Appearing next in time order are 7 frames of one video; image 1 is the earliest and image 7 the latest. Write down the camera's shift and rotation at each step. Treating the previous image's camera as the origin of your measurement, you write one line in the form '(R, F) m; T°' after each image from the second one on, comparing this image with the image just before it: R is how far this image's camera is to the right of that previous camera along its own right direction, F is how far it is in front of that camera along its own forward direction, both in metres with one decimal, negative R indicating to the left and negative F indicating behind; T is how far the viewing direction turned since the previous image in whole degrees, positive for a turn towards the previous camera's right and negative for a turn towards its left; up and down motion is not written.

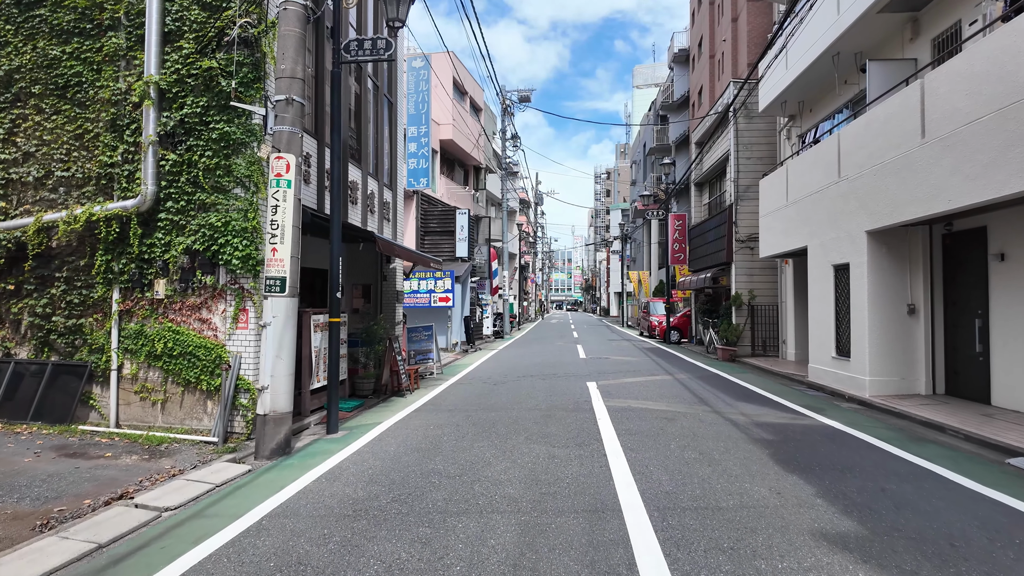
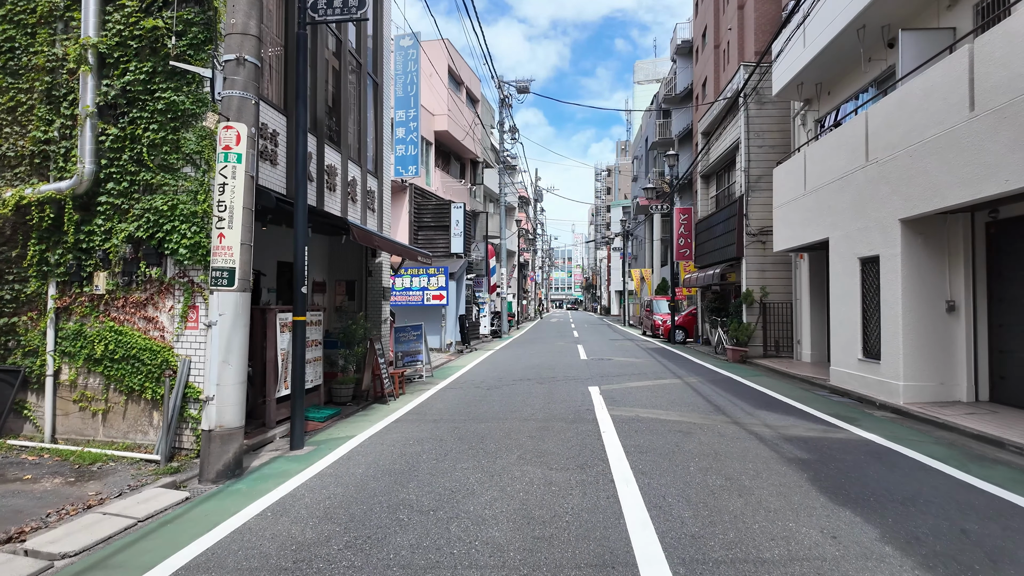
(+0.1, +0.9) m; 0°
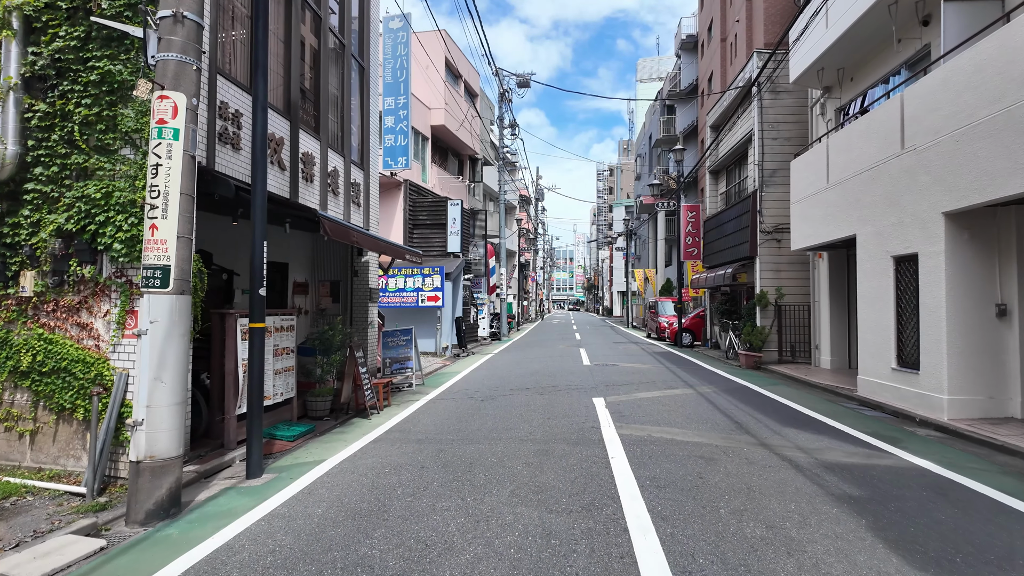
(+0.1, +0.9) m; 0°
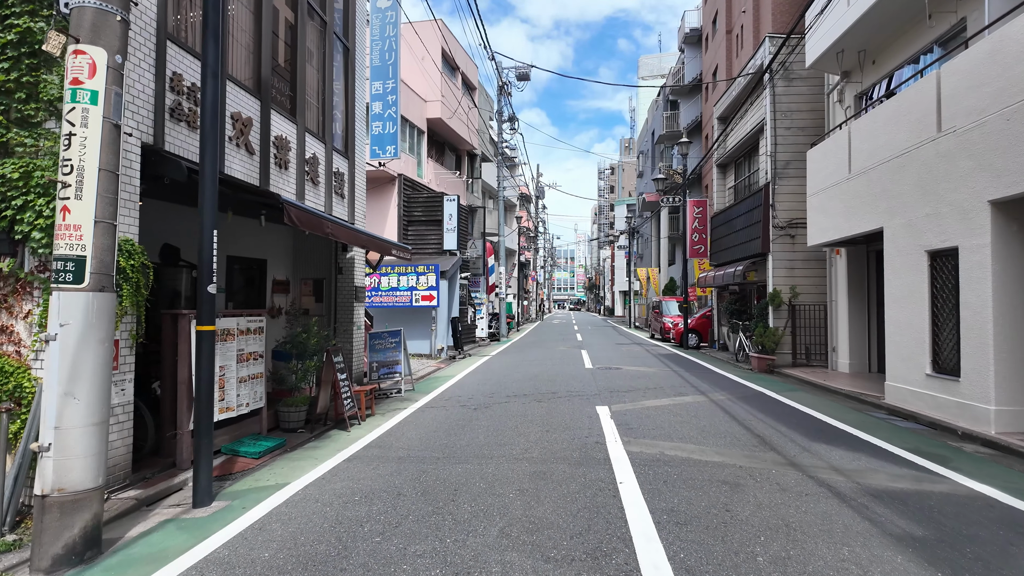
(+0.1, +0.8) m; 0°
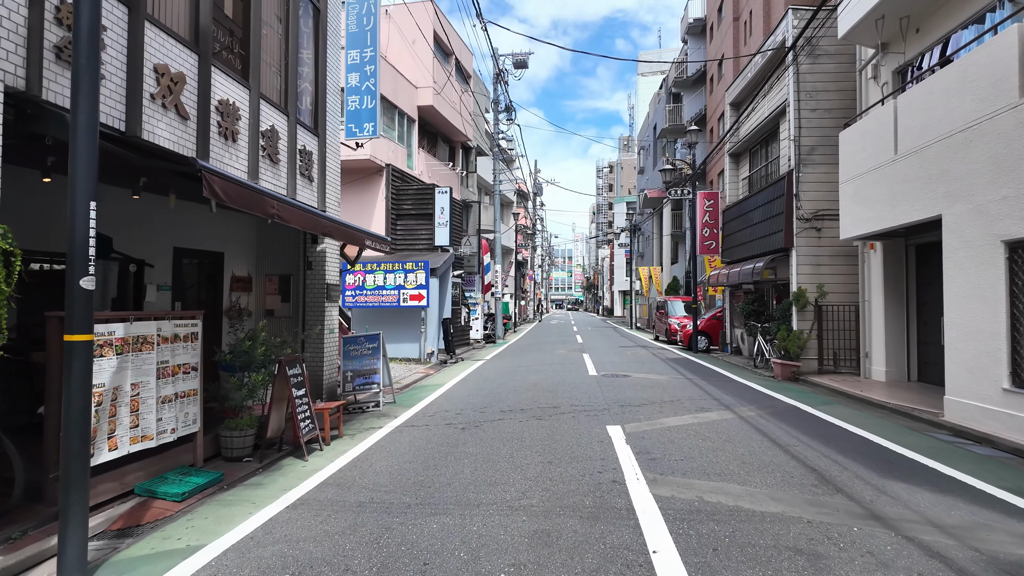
(0.0, +1.3) m; 0°
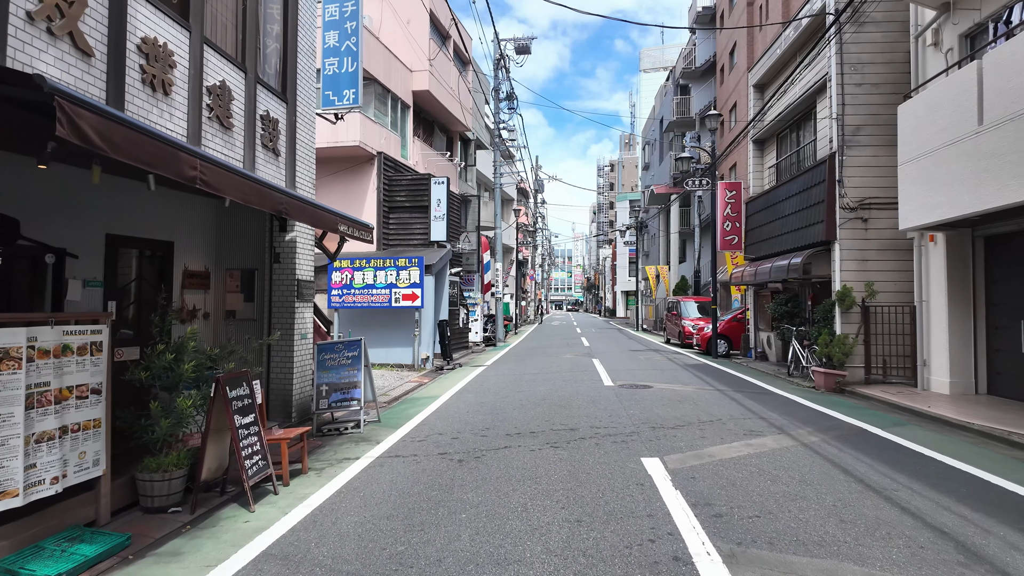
(-0.1, +1.4) m; 0°
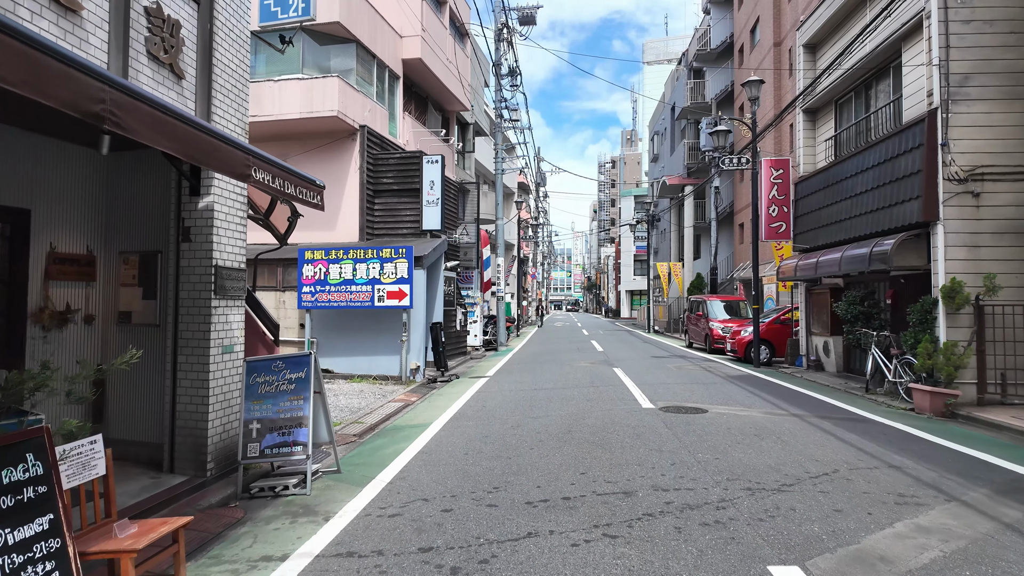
(-0.2, +2.3) m; 0°
